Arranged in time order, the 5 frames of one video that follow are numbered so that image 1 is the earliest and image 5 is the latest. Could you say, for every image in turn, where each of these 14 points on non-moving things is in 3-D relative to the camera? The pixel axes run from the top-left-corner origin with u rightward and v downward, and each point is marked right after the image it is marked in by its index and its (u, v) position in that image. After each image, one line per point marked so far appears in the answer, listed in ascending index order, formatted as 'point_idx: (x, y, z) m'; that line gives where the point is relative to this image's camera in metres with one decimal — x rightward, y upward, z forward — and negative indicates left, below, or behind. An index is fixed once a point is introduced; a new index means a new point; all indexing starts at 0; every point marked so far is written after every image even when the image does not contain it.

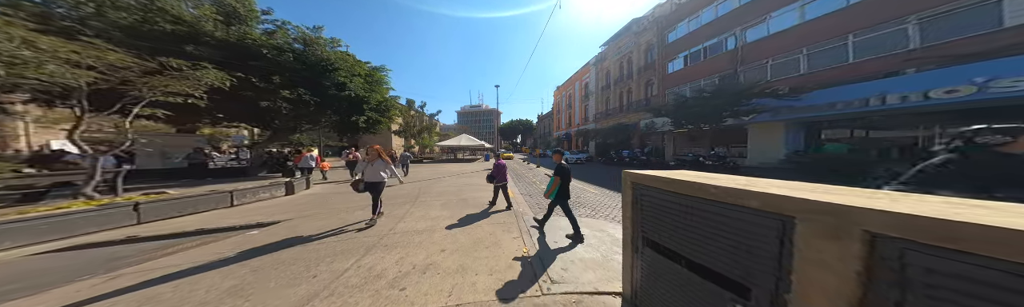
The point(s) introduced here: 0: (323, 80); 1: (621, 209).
0: (-9.9, +3.6, +9.2) m
1: (+2.8, -1.4, +4.6) m
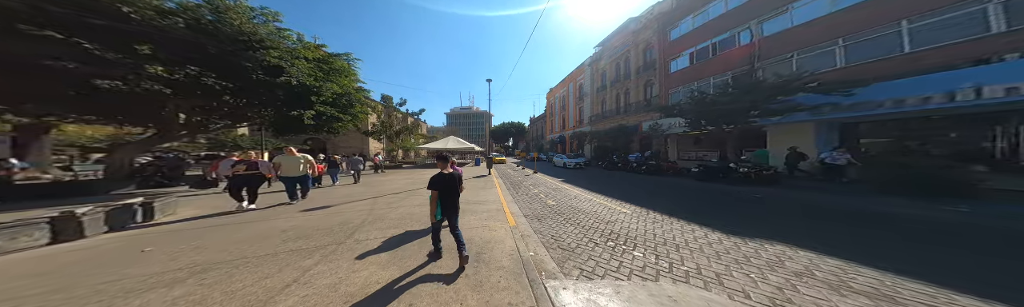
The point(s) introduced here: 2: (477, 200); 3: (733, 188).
0: (-10.1, +3.4, +6.7) m
1: (+2.9, -1.5, +2.7) m
2: (-1.4, -1.9, +7.3) m
3: (+10.9, -1.9, +8.6) m
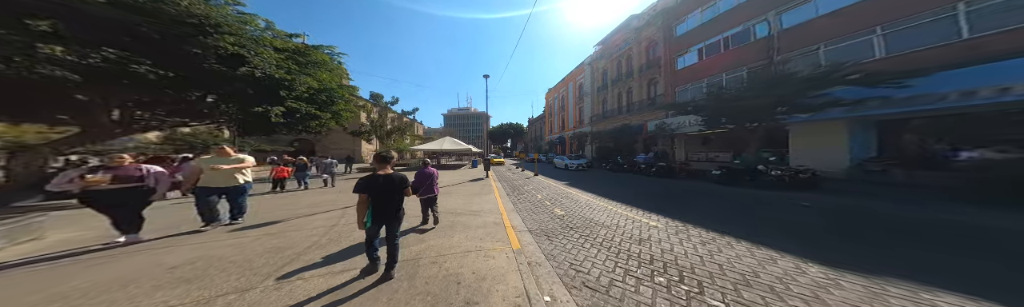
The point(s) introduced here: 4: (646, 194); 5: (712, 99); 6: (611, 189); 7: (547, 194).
0: (-10.1, +3.4, +5.6) m
1: (+3.0, -1.4, +1.7) m
2: (-1.4, -1.9, +6.2) m
3: (+10.9, -1.9, +7.8) m
4: (+6.9, -2.1, +9.2) m
5: (+10.3, +2.8, +9.3) m
6: (+5.8, -2.1, +10.8) m
7: (+1.9, -2.2, +9.6) m
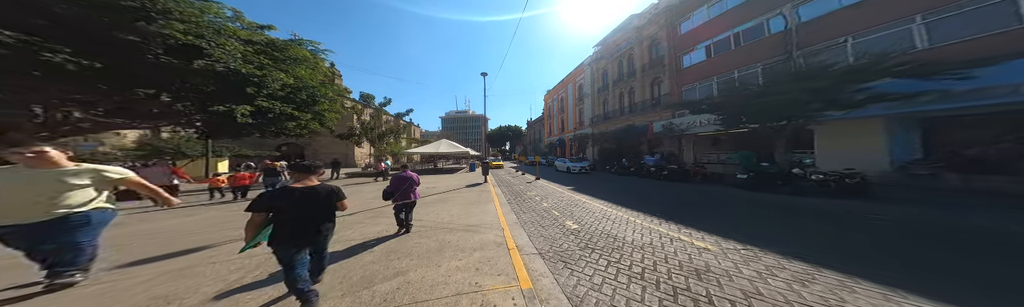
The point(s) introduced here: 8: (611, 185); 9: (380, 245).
0: (-10.0, +3.3, +4.6) m
1: (+3.1, -1.4, +0.8) m
2: (-1.3, -2.0, +5.3) m
3: (+11.0, -2.0, +7.0) m
4: (+7.0, -2.2, +8.4) m
5: (+10.3, +2.8, +8.6) m
6: (+5.9, -2.3, +10.0) m
7: (+1.9, -2.3, +8.7) m
8: (+6.7, -2.2, +12.5) m
9: (-2.8, -1.6, +3.6) m
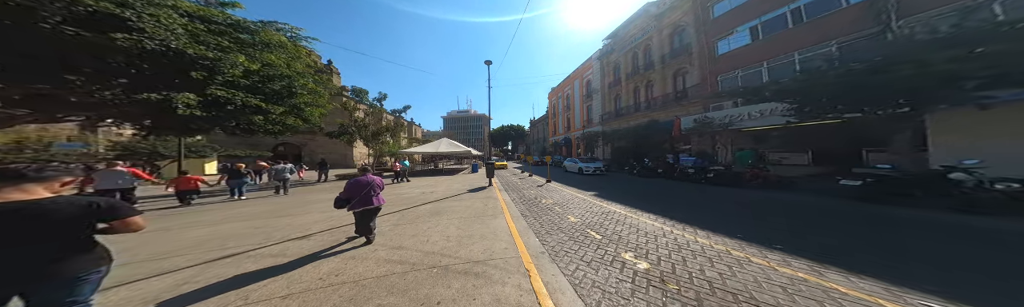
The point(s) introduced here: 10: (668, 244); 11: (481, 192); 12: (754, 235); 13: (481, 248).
0: (-9.5, +3.4, +2.9) m
1: (+3.6, -1.3, -1.0) m
2: (-0.8, -1.9, +3.5) m
3: (+11.5, -1.9, +5.1) m
4: (+7.5, -2.1, +6.5) m
5: (+10.9, +2.8, +6.7) m
6: (+6.4, -2.2, +8.1) m
7: (+2.5, -2.2, +6.9) m
8: (+7.3, -2.1, +10.6) m
9: (-2.3, -1.5, +1.9) m
10: (+3.4, -2.0, +4.0) m
11: (-1.9, -2.3, +10.7) m
12: (+6.6, -2.1, +5.0) m
13: (-0.8, -1.9, +3.7) m
